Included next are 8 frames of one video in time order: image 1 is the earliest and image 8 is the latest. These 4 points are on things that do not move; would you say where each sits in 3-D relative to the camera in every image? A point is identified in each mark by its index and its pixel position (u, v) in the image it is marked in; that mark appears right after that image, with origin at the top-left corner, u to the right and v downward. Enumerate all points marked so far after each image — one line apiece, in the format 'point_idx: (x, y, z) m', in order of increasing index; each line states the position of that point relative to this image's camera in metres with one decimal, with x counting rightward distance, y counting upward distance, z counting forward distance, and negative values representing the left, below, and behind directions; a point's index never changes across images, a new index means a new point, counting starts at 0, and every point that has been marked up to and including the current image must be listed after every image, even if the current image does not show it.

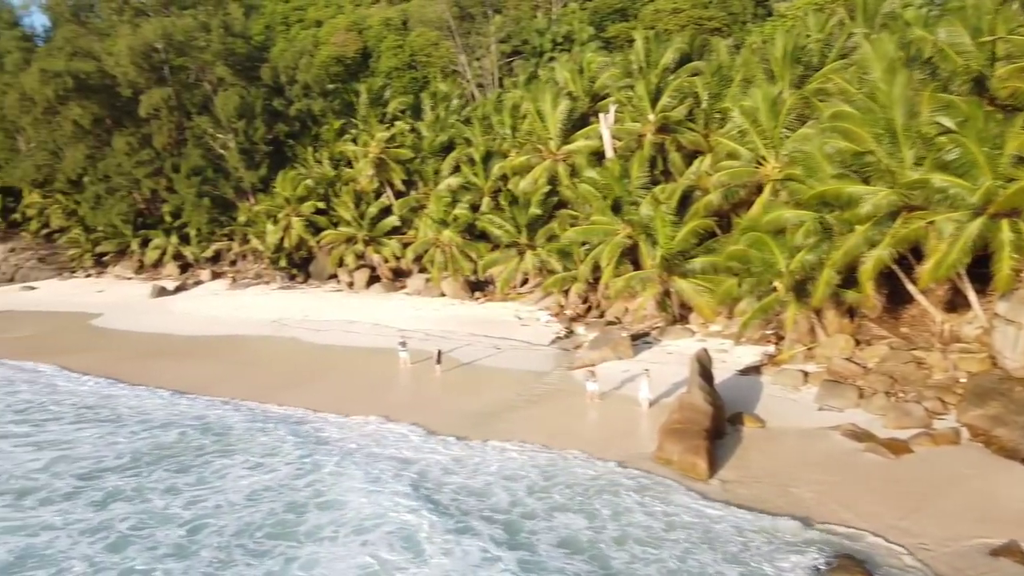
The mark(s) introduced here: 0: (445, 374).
0: (-1.6, -2.0, +19.0) m
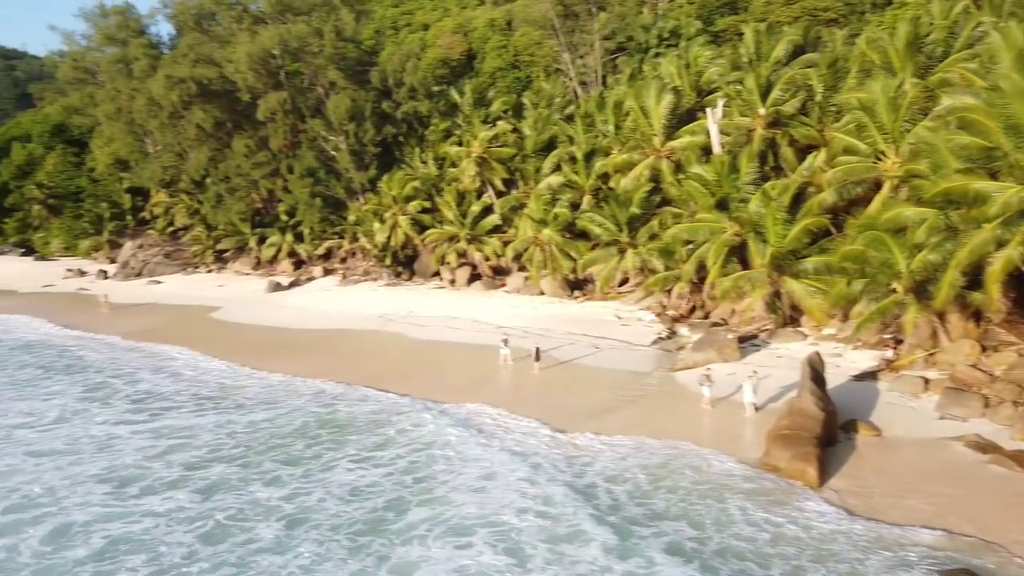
0: (+0.7, -2.0, +19.0) m
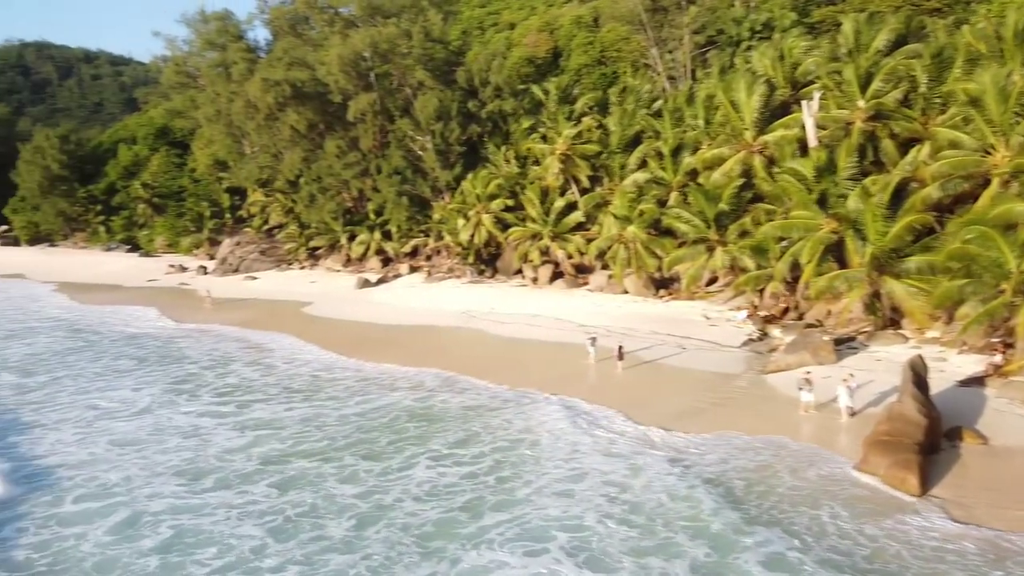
0: (+2.7, -1.9, +18.5) m
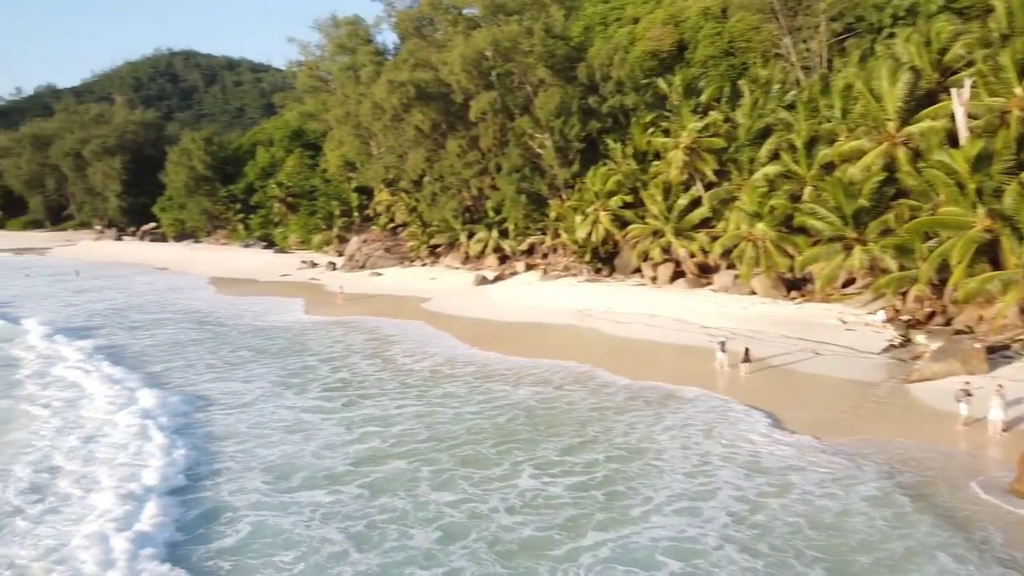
0: (+5.3, -2.0, +17.3) m
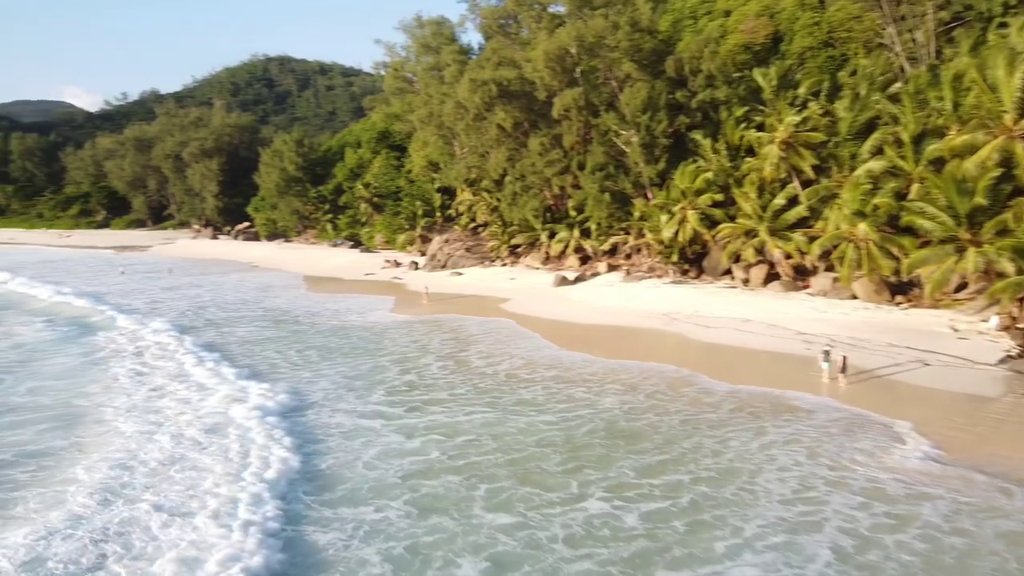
0: (+6.9, -2.0, +15.8) m
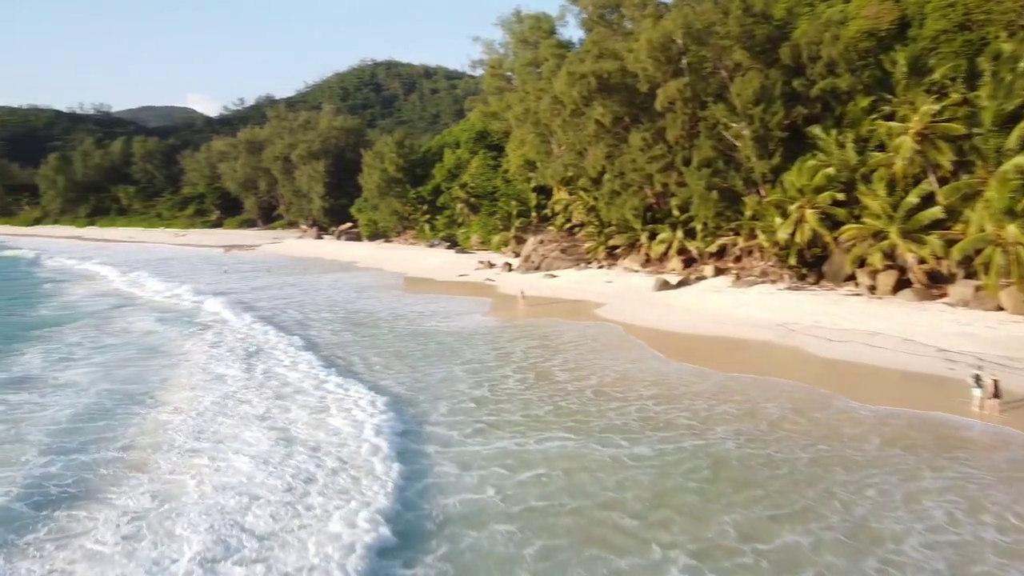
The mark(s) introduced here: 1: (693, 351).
0: (+8.5, -2.2, +13.2) m
1: (+4.2, -1.5, +18.6) m
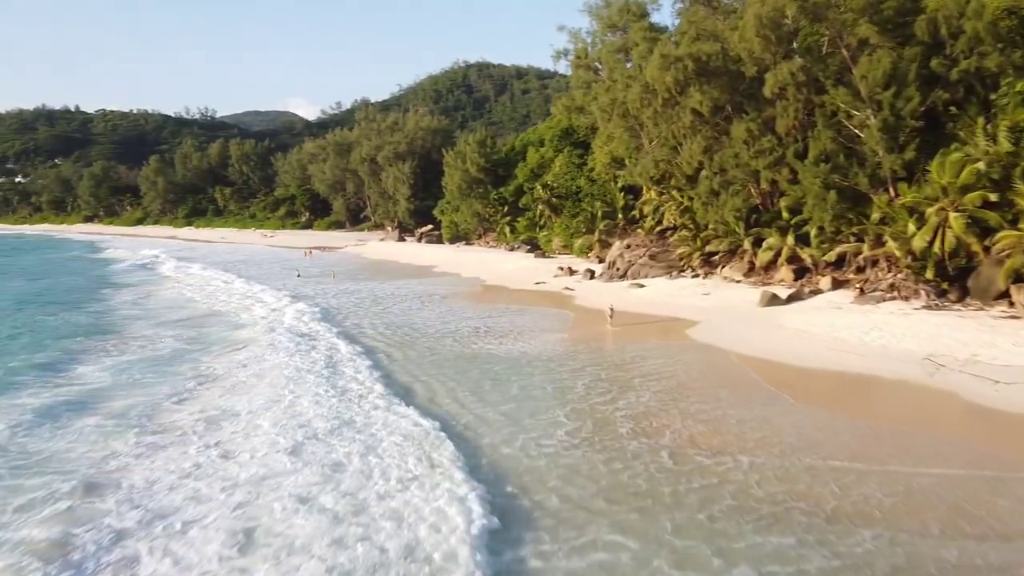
0: (+9.2, -2.7, +9.0) m
1: (+5.6, -1.9, +14.9) m
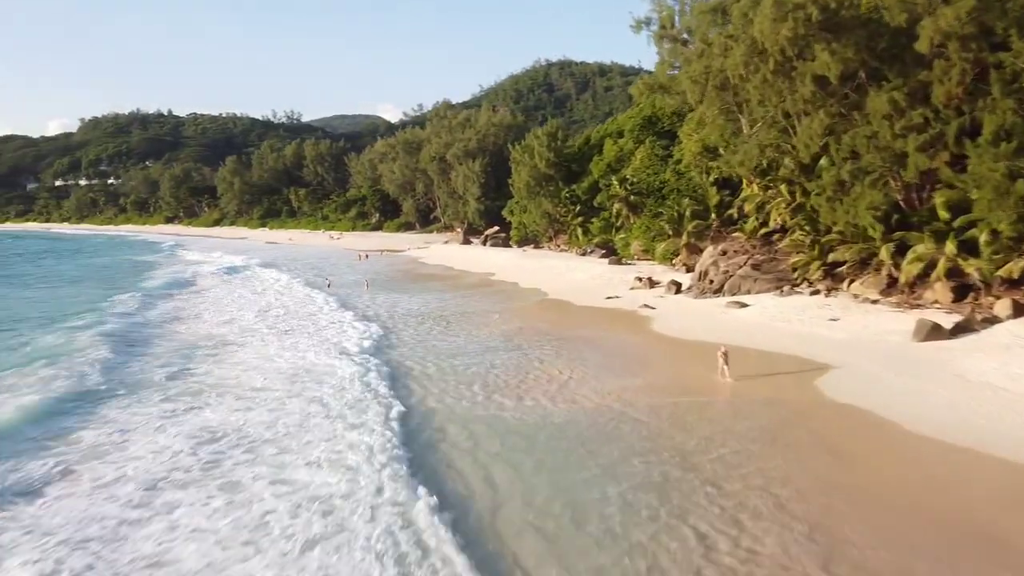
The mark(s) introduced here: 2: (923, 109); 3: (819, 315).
0: (+9.0, -3.2, +2.5) m
1: (+6.0, -2.5, +8.7) m
2: (+10.4, +4.5, +20.2) m
3: (+7.8, -0.7, +20.1) m
